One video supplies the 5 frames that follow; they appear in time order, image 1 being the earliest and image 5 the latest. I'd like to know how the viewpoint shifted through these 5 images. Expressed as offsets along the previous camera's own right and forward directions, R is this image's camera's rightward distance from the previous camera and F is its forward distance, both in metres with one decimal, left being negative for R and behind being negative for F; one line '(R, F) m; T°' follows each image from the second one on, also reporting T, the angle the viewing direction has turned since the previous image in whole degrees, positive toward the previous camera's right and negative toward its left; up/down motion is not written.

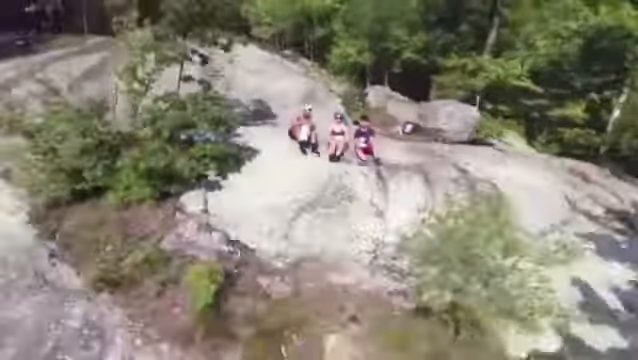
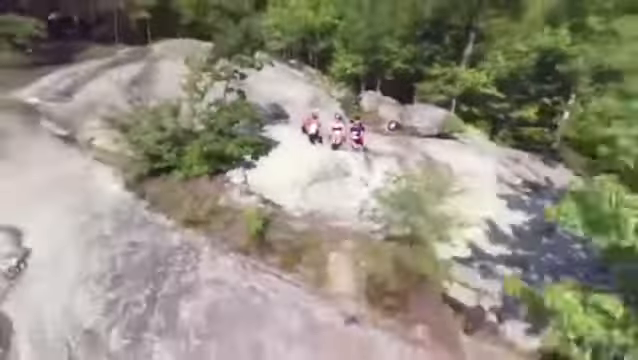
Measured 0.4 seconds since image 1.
(-0.1, -2.5) m; 0°
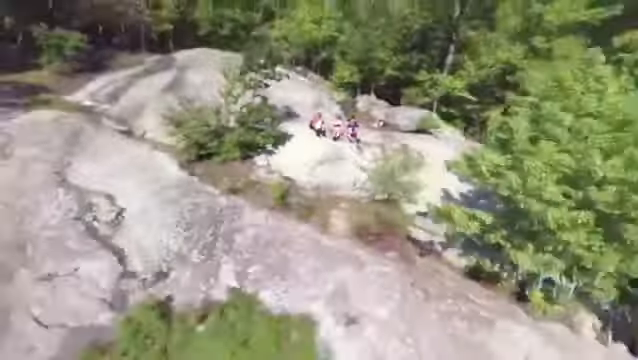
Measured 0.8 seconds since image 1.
(-0.1, -2.9) m; 0°
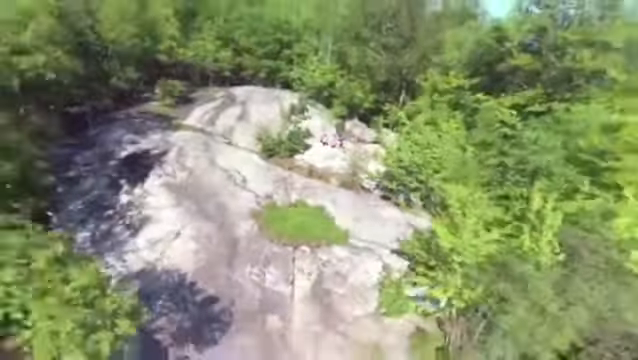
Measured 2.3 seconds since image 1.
(-0.2, -13.4) m; 0°
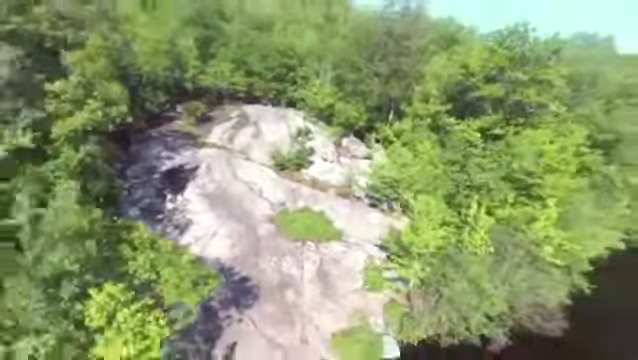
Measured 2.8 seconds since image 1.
(-0.1, -5.9) m; 0°
